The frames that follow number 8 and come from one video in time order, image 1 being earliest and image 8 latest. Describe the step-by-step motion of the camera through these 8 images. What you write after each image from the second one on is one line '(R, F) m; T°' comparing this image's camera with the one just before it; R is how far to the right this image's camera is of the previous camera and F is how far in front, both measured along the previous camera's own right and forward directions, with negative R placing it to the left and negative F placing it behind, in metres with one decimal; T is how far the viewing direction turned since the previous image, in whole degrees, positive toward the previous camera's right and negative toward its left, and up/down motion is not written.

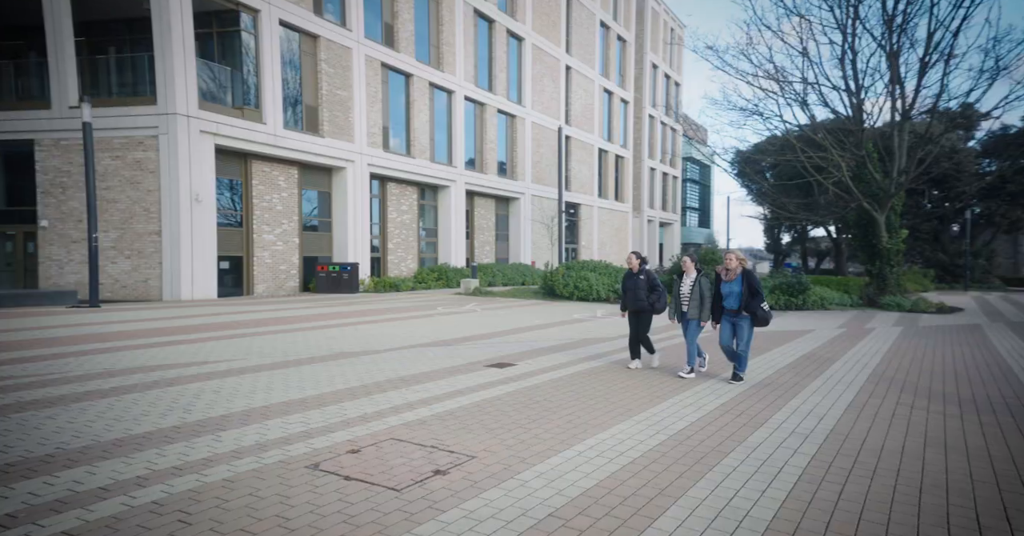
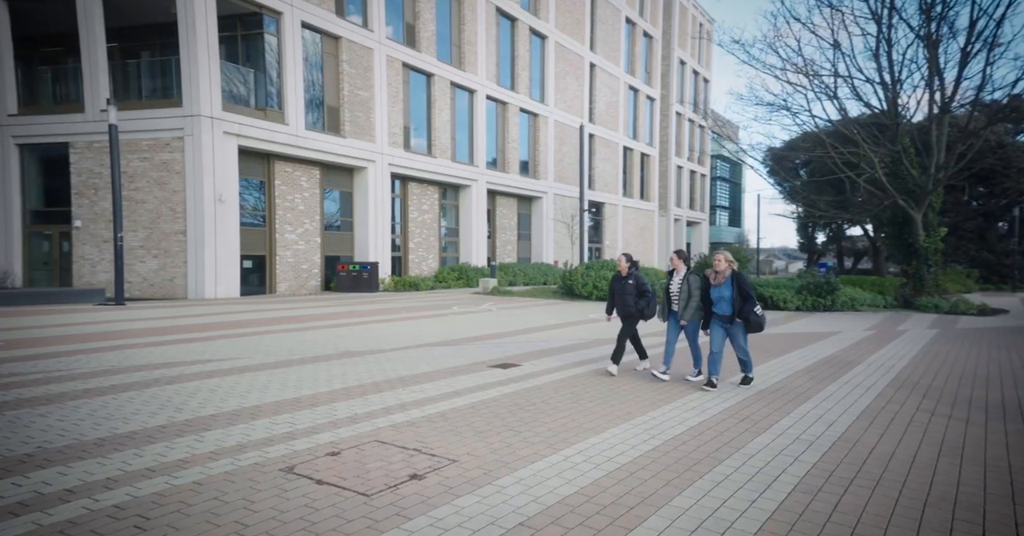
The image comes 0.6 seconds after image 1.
(+0.4, +0.1) m; -3°
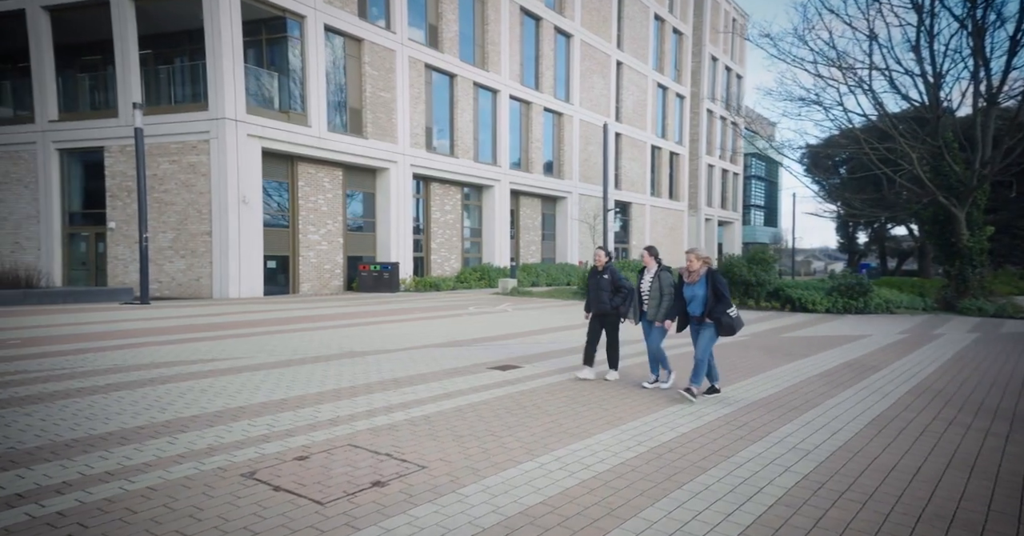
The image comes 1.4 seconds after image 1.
(+0.6, +0.1) m; -3°
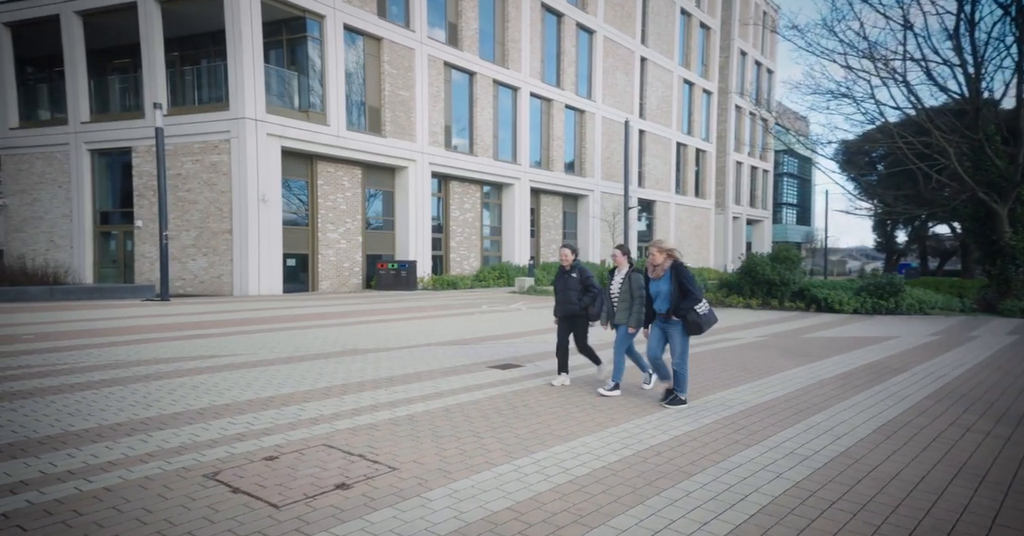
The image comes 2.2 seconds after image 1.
(+0.5, +0.1) m; -3°
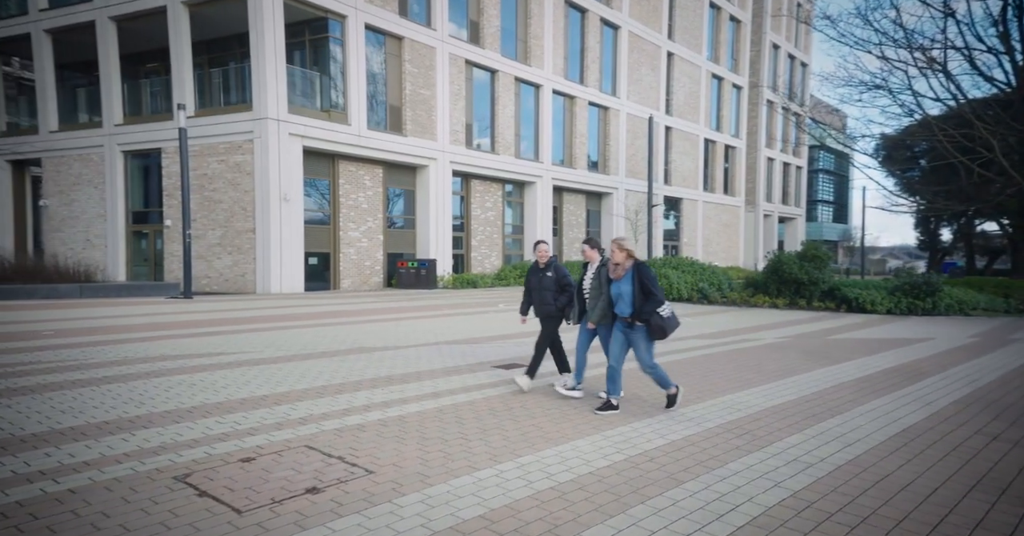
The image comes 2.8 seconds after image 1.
(+0.5, +0.2) m; -3°
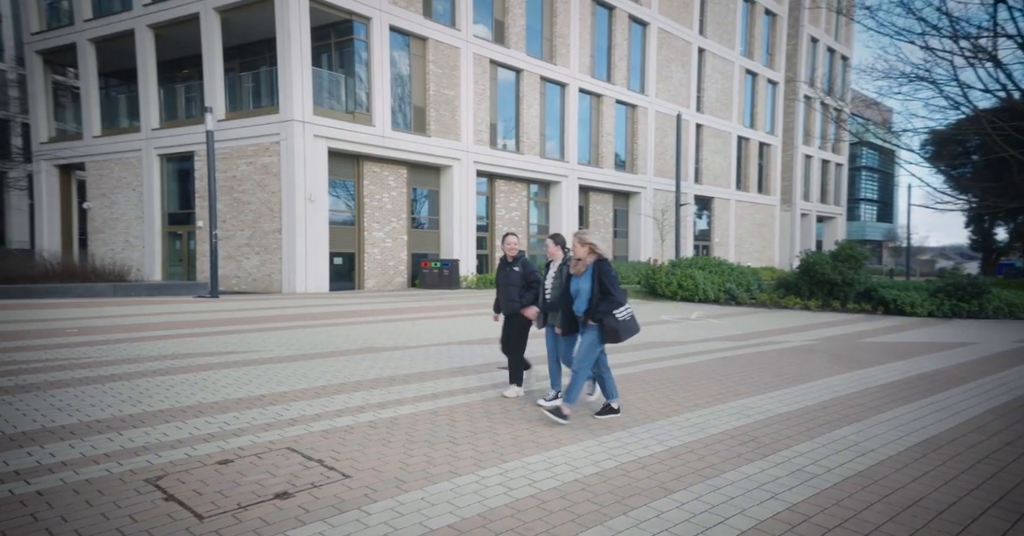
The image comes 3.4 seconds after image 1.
(+0.5, +0.2) m; -3°
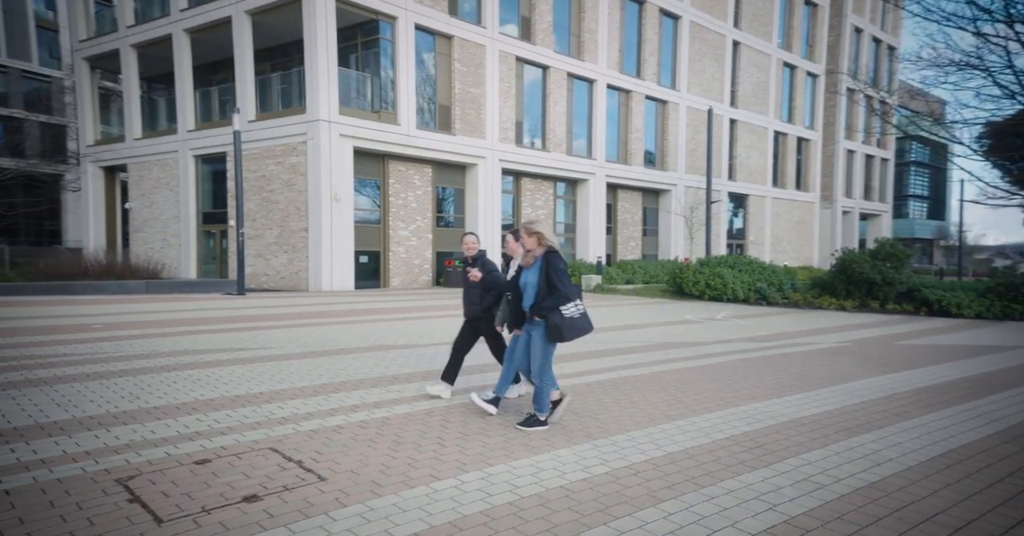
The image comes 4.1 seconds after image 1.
(+0.5, +0.2) m; -4°
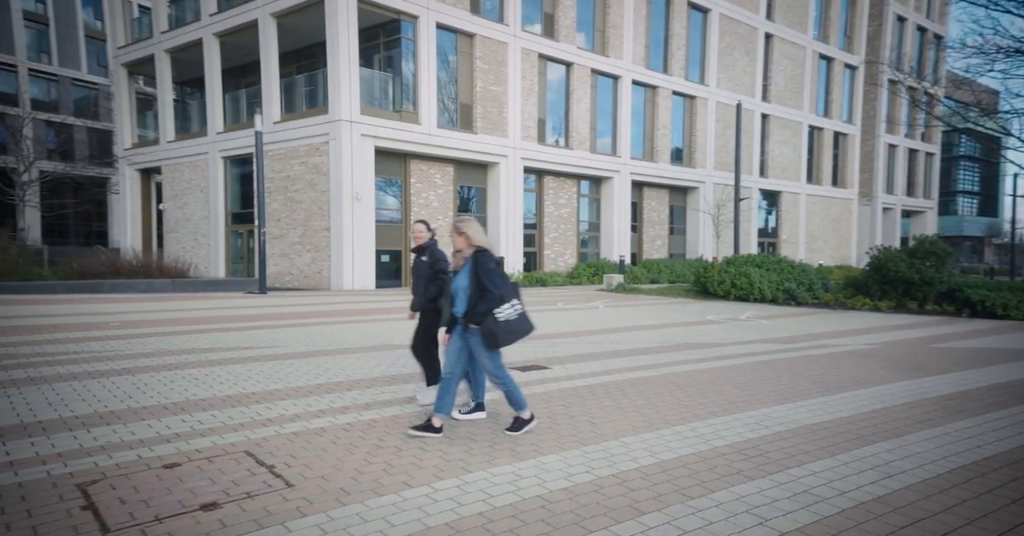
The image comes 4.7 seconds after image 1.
(+0.5, +0.3) m; -3°
